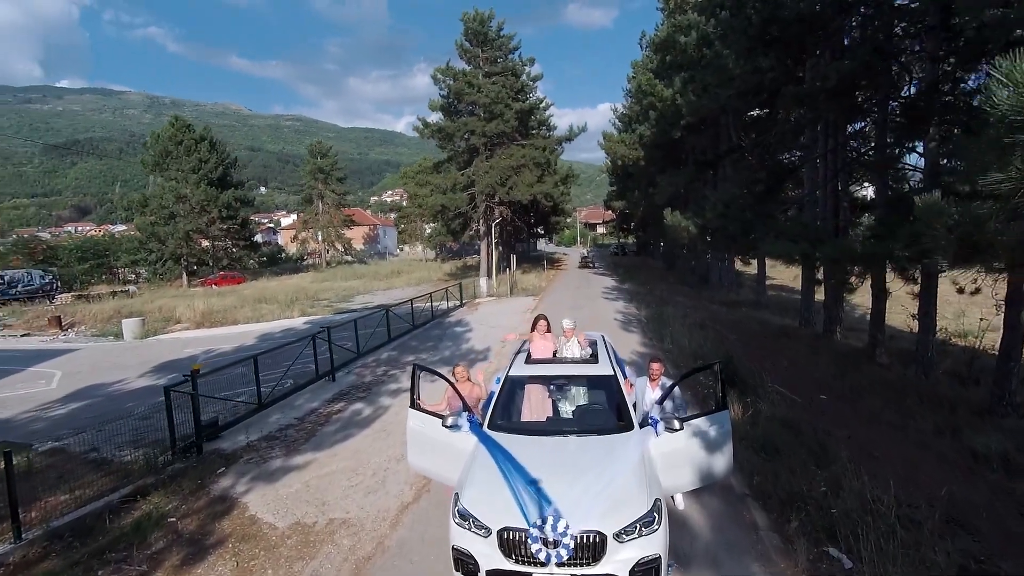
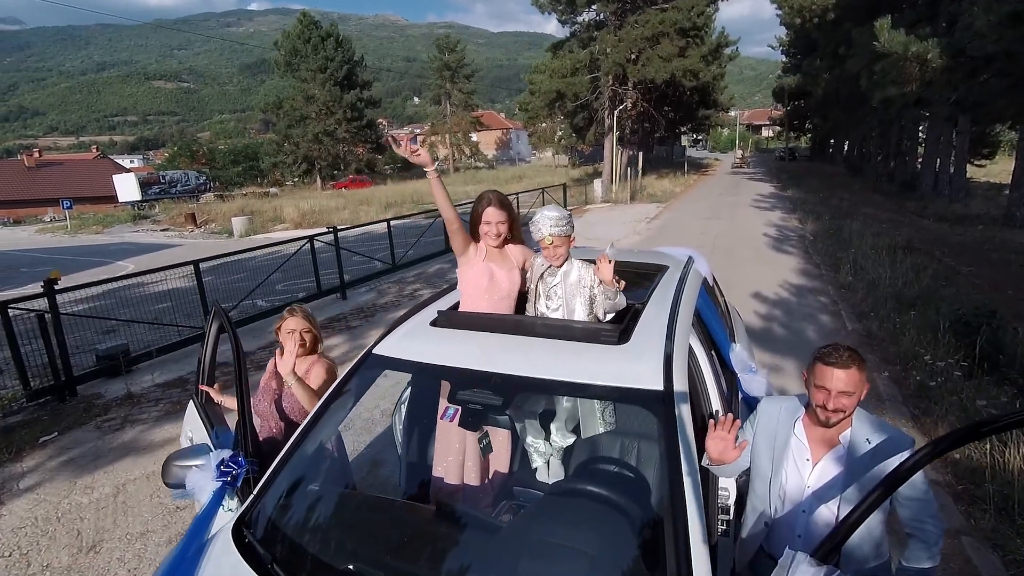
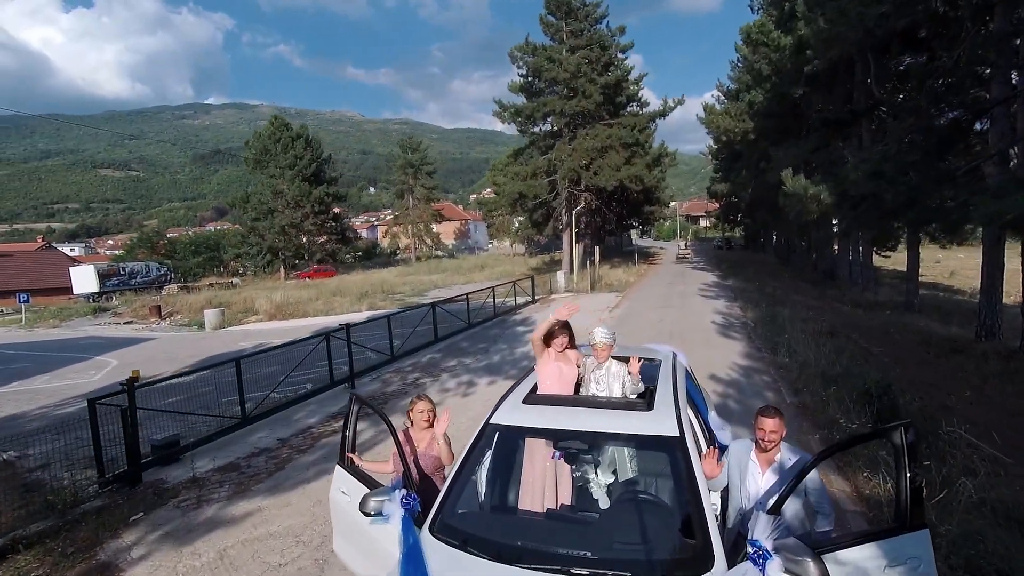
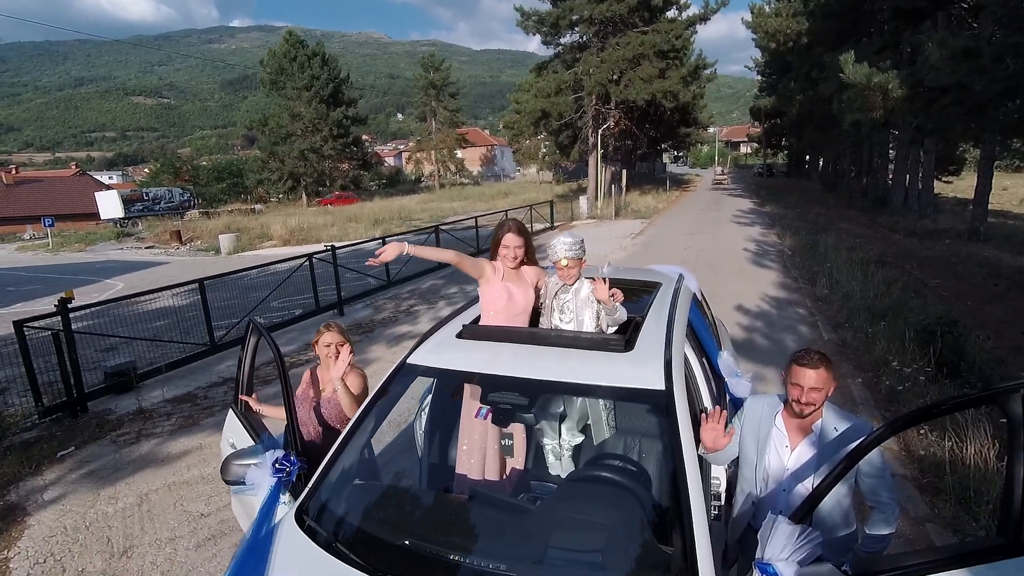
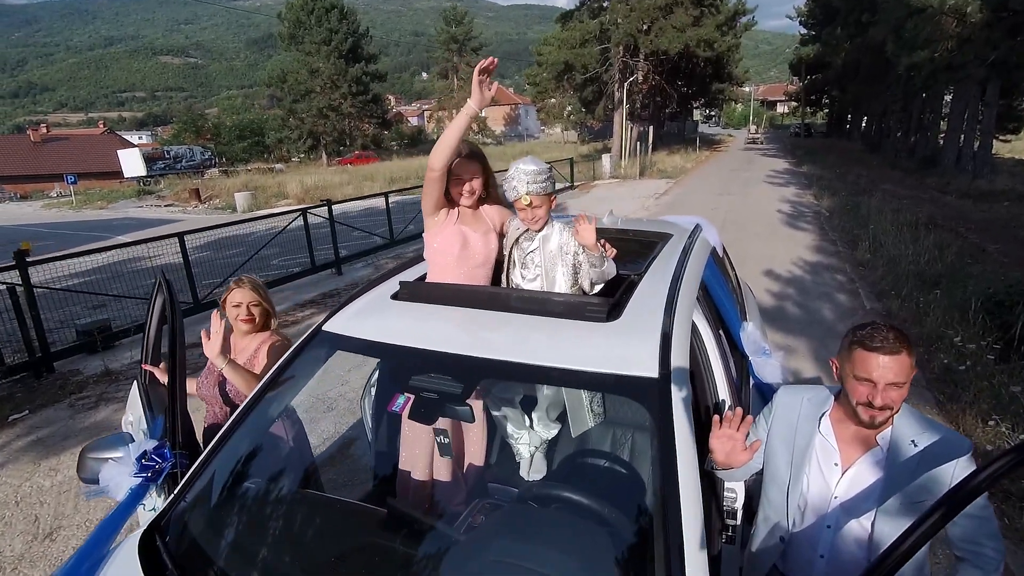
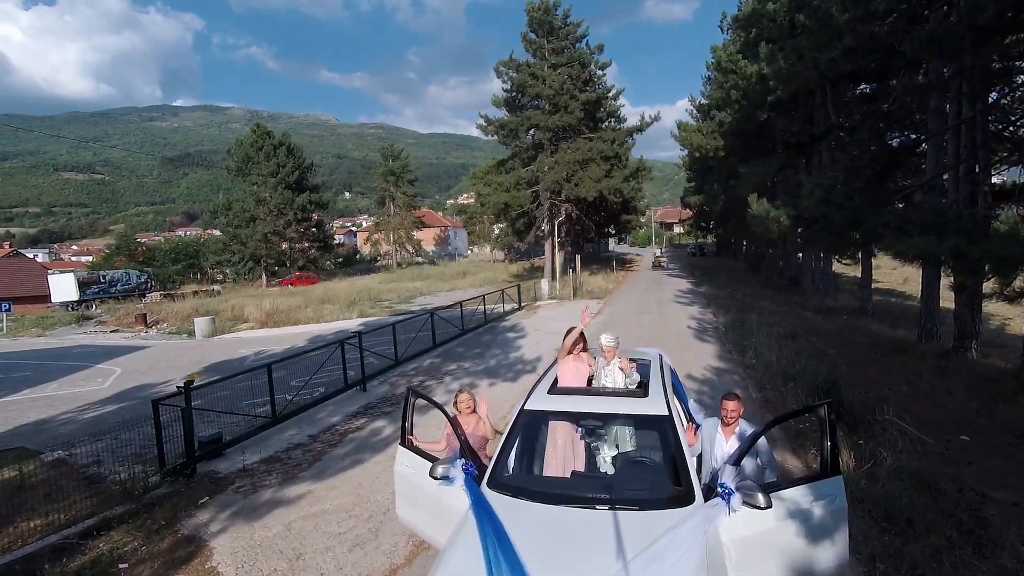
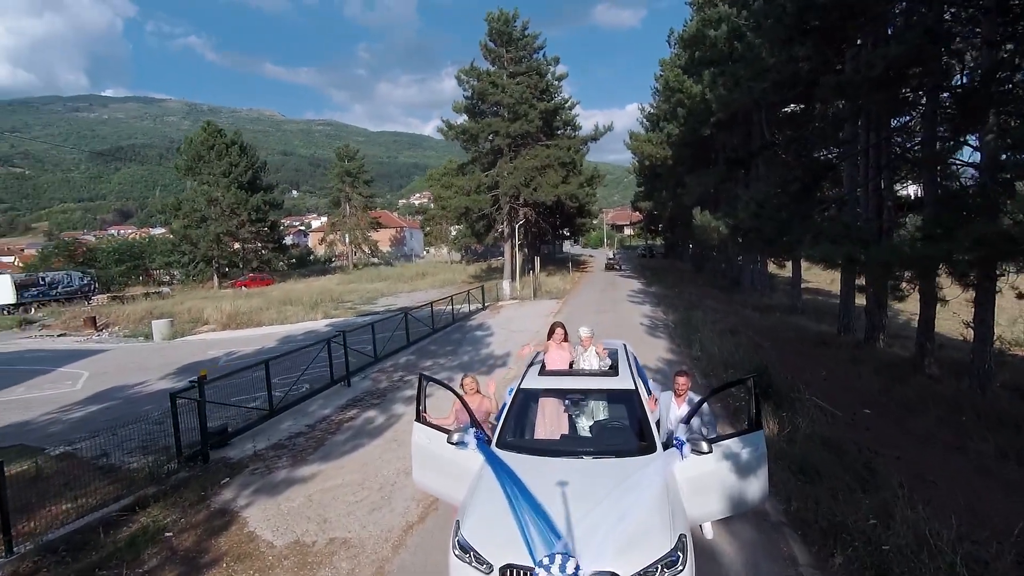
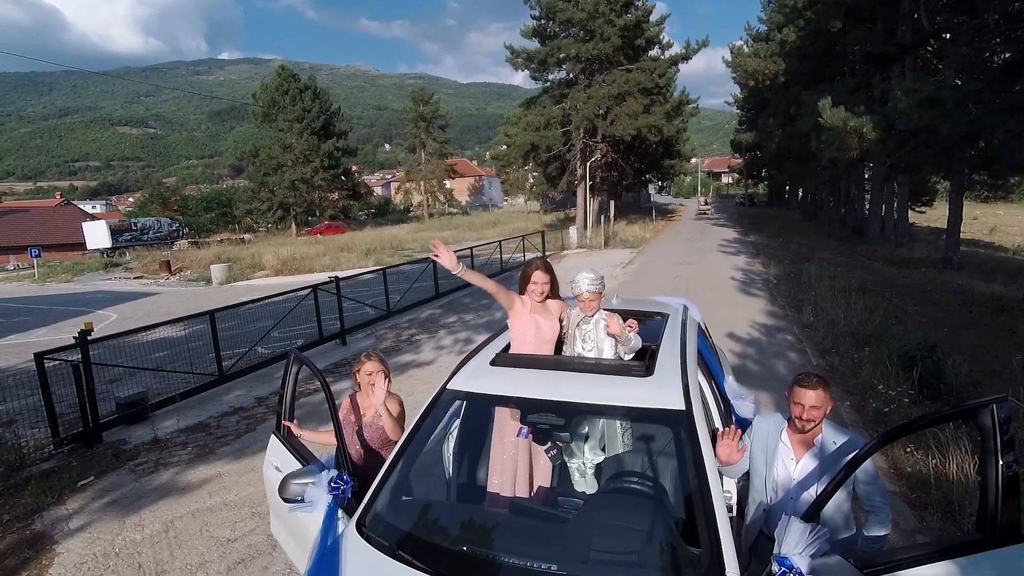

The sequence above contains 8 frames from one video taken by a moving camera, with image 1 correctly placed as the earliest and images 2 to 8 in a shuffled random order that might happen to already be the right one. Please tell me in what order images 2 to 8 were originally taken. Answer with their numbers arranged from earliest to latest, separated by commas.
7, 6, 3, 8, 4, 2, 5
